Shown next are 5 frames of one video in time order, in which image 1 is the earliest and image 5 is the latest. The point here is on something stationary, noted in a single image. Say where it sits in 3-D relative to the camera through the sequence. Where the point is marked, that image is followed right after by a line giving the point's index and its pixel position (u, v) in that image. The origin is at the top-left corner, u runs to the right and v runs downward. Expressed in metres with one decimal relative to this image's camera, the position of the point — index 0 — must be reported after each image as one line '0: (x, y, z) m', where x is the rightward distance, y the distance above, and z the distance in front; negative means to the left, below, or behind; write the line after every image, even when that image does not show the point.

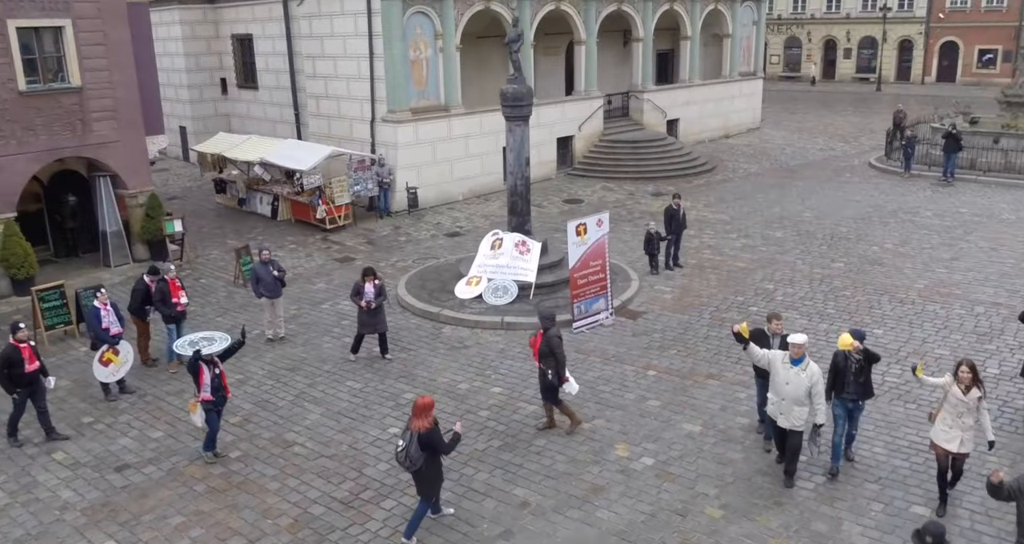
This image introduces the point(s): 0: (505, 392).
0: (-0.1, -1.6, +11.0) m
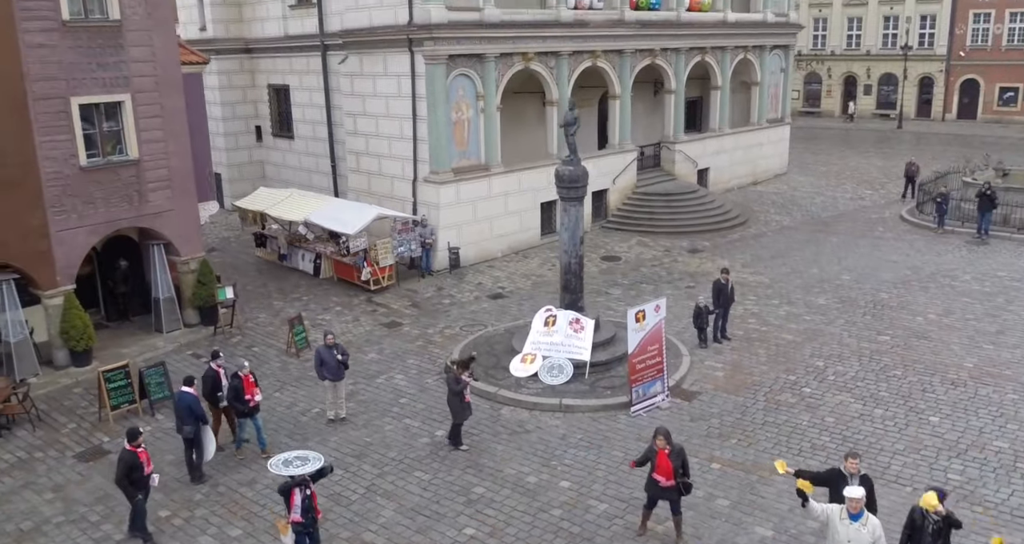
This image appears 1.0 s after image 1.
0: (+0.9, -3.0, +11.2) m
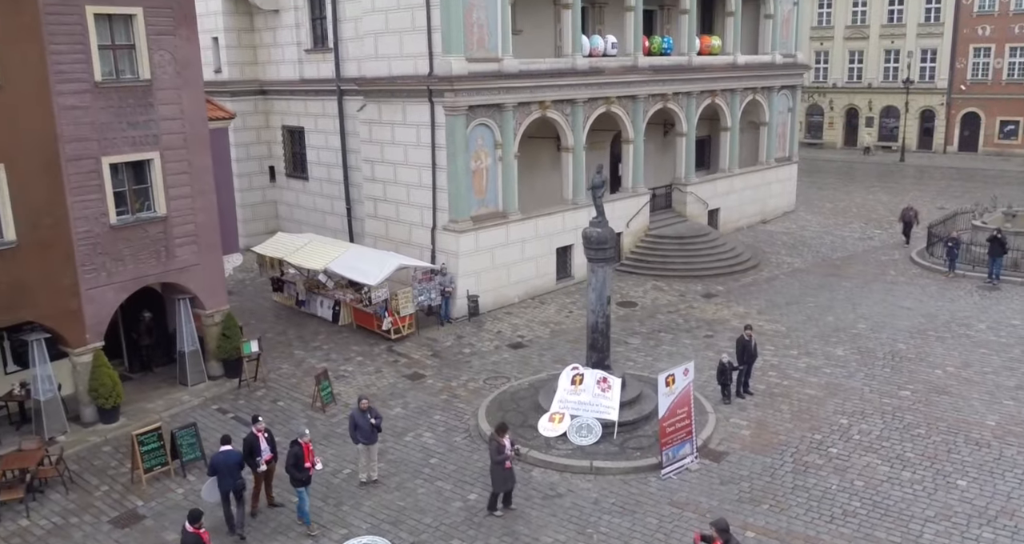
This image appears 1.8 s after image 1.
0: (+1.4, -4.0, +11.3) m
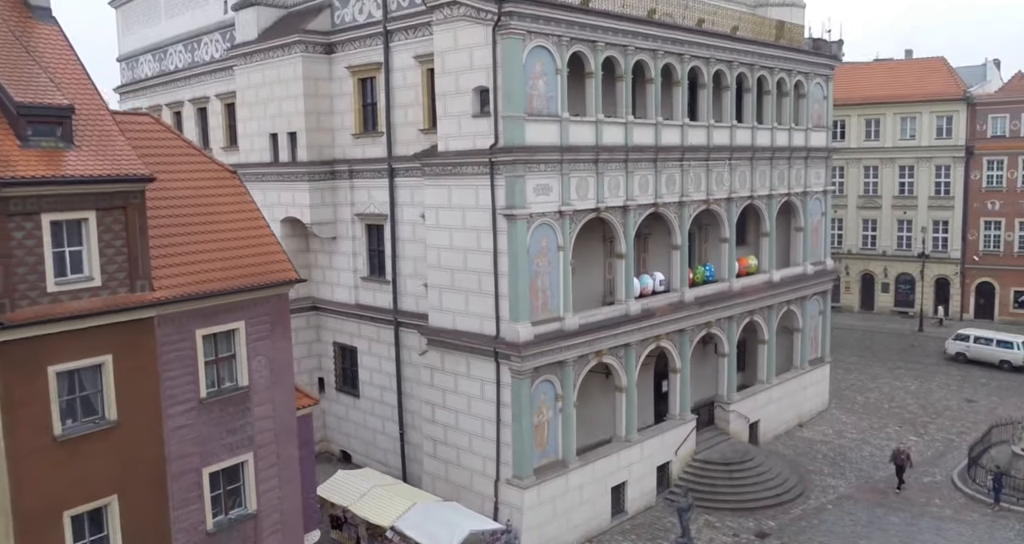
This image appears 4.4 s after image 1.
0: (+3.1, -9.6, +11.4) m
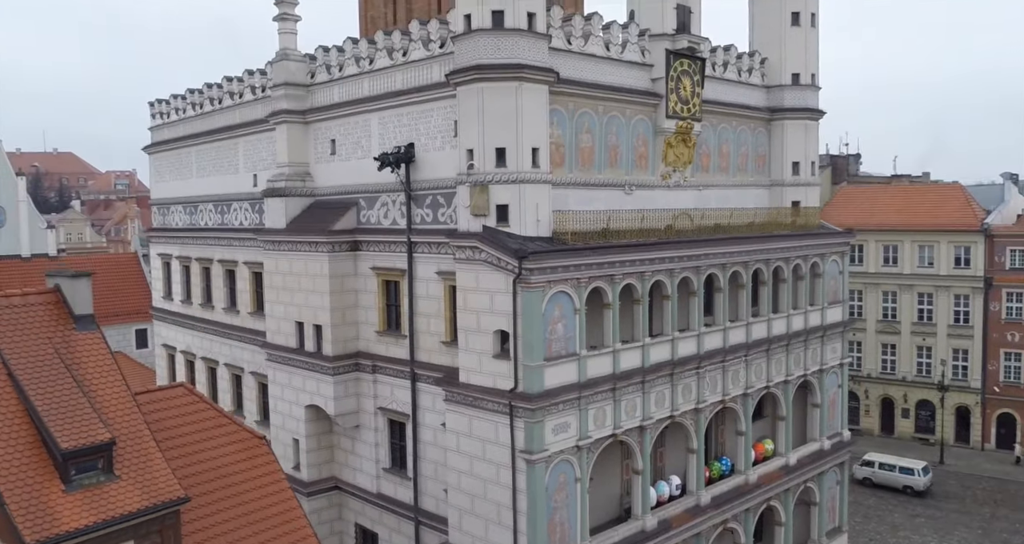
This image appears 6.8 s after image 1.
0: (+3.3, -15.5, +11.6) m
